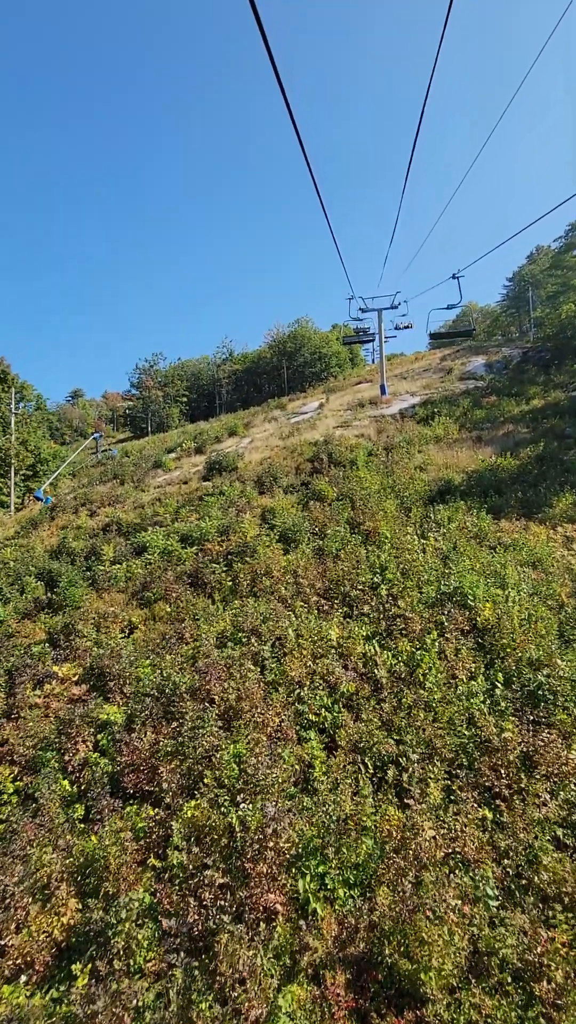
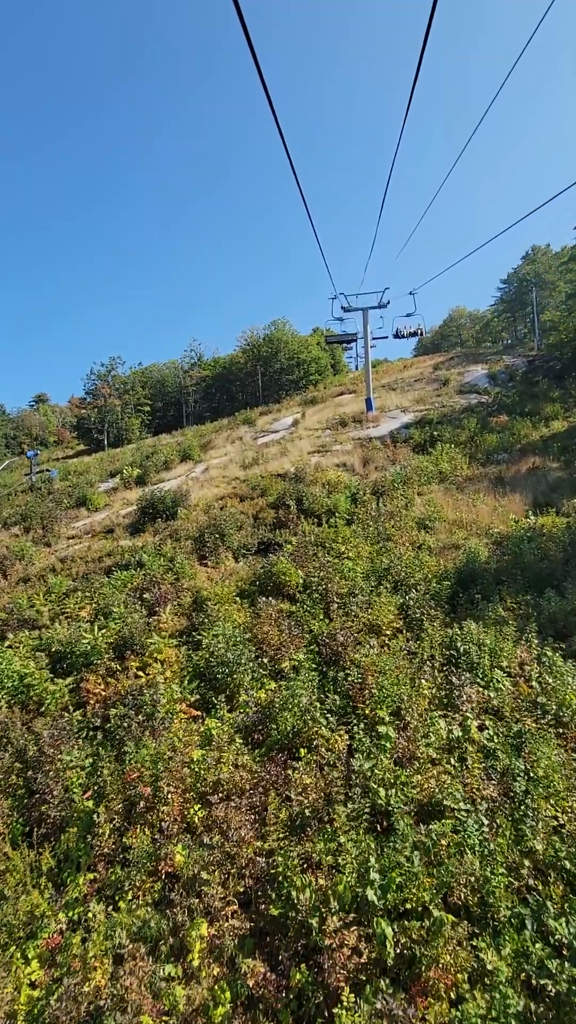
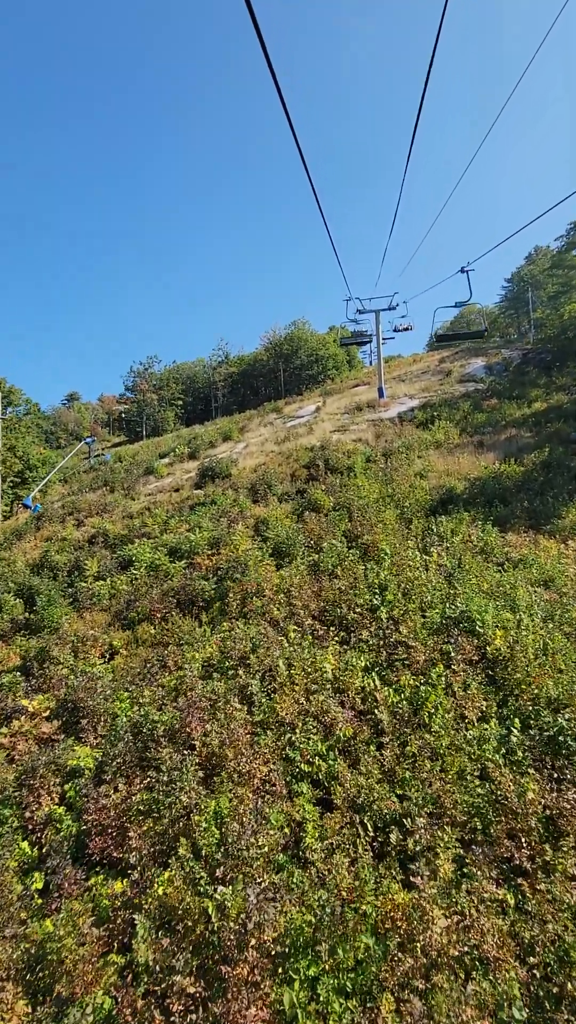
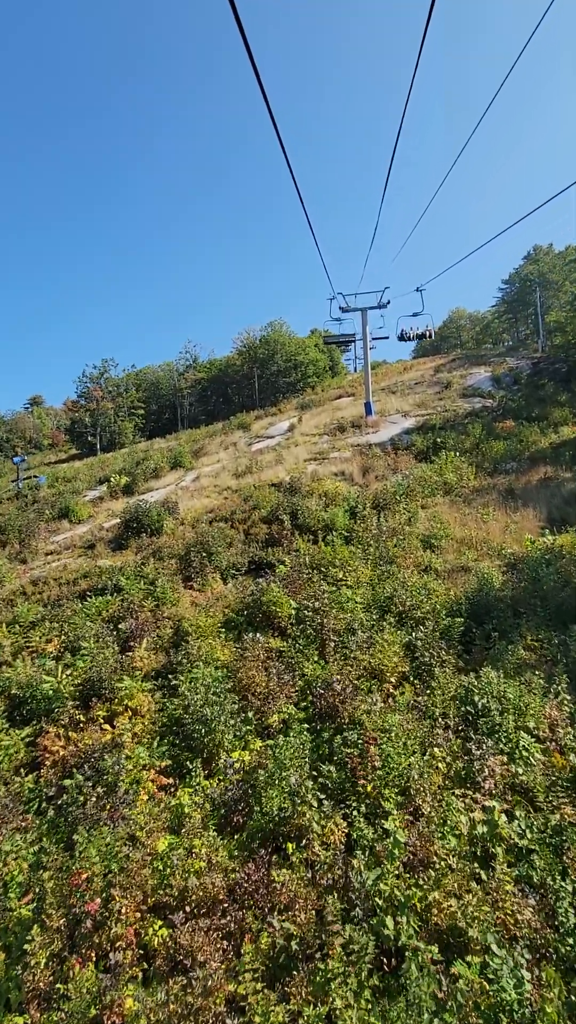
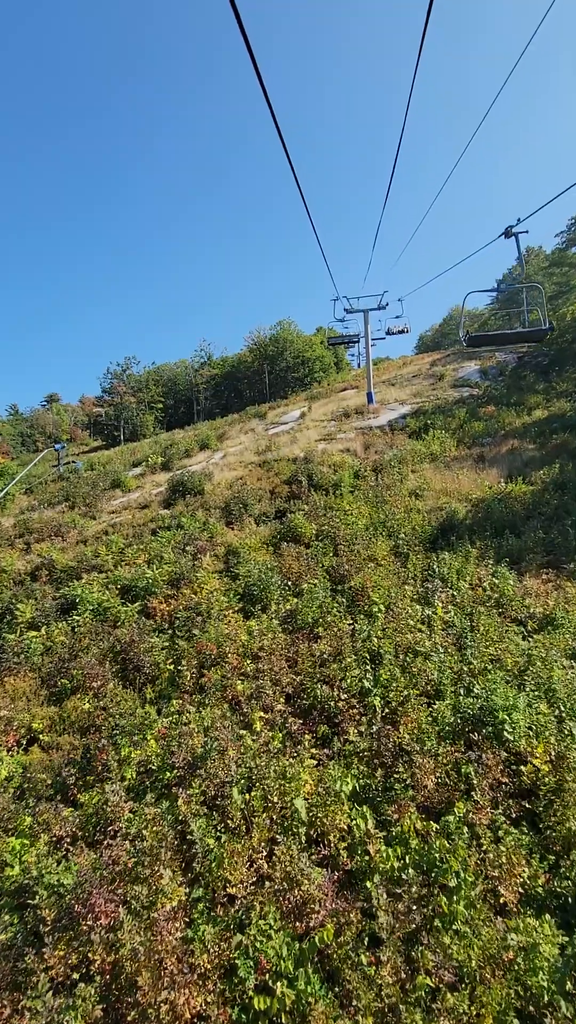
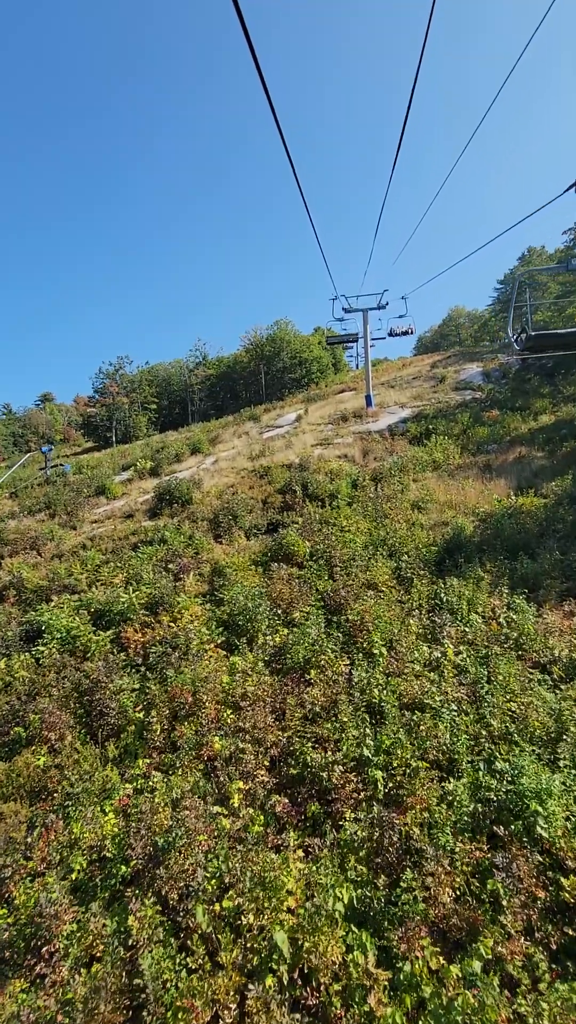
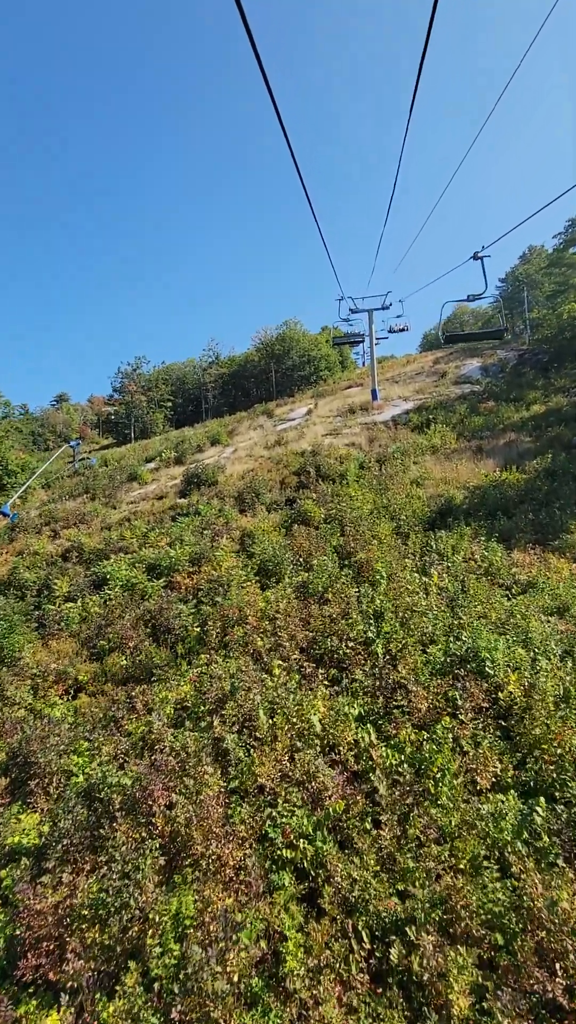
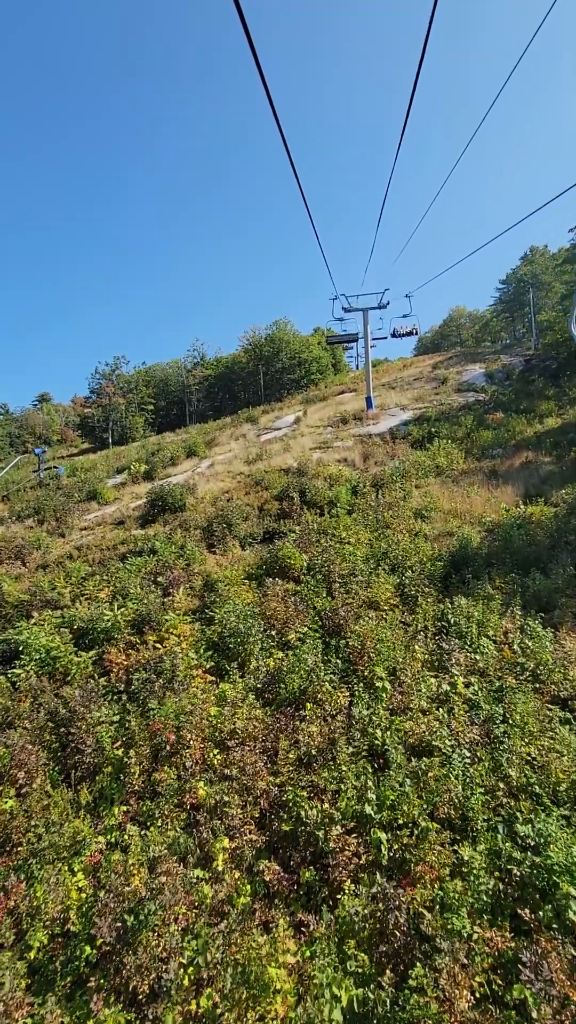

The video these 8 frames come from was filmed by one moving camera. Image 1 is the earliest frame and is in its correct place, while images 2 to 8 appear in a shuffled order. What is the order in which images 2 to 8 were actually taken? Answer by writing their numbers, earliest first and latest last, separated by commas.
3, 7, 5, 6, 8, 2, 4
